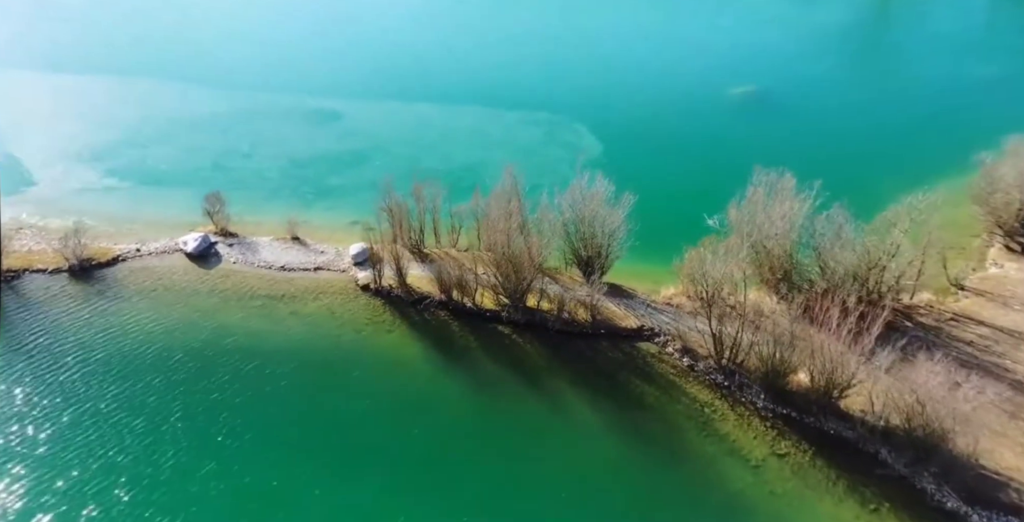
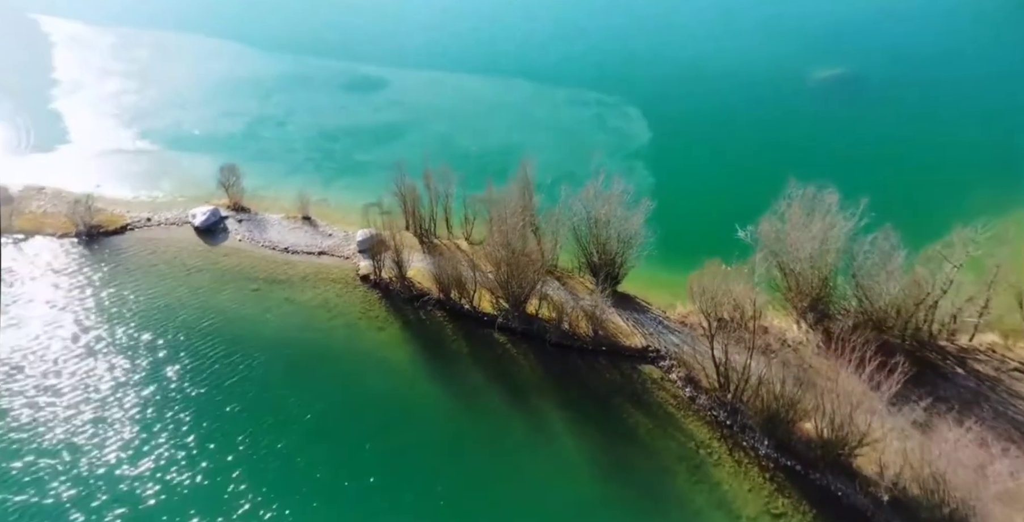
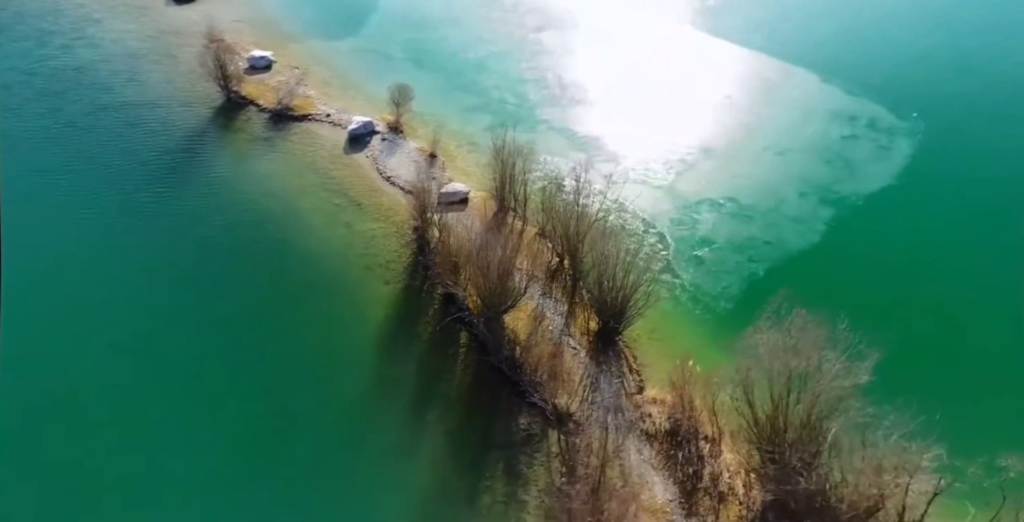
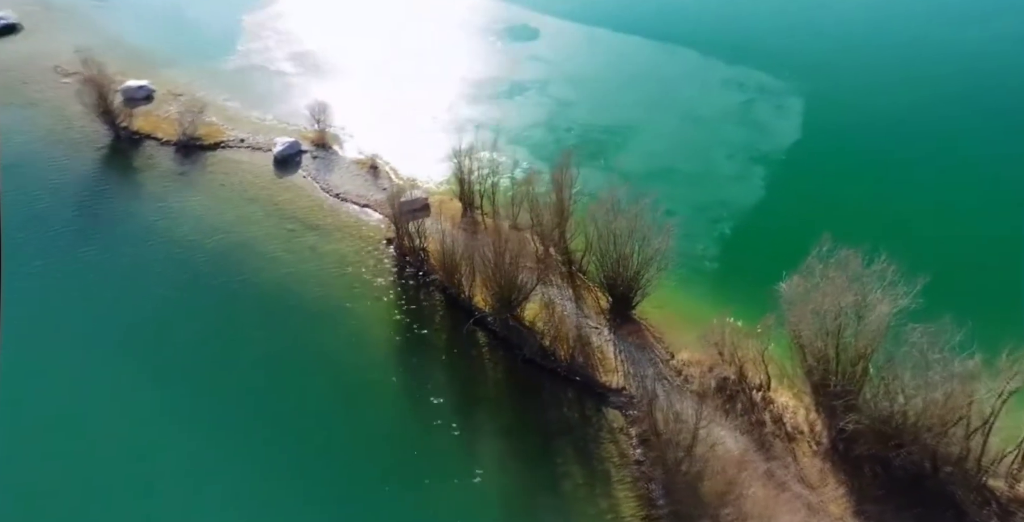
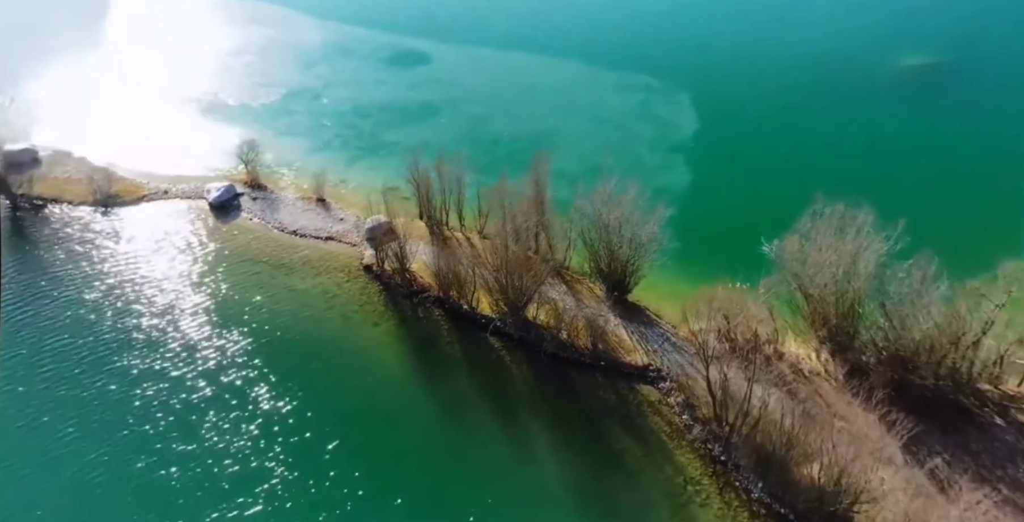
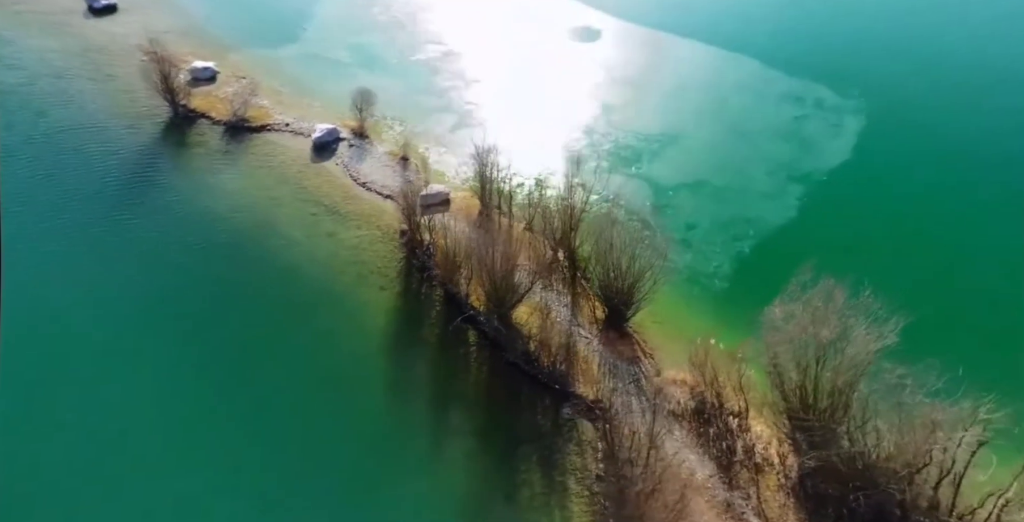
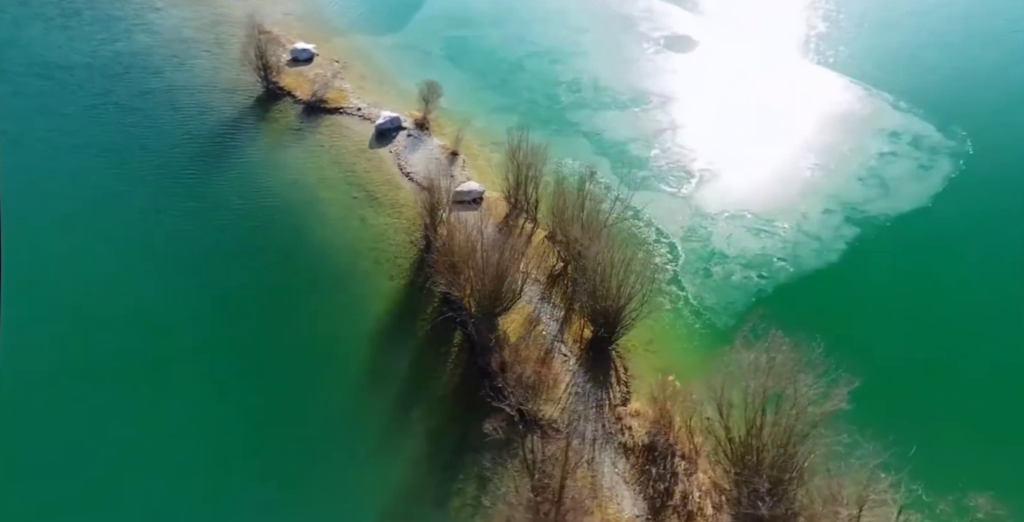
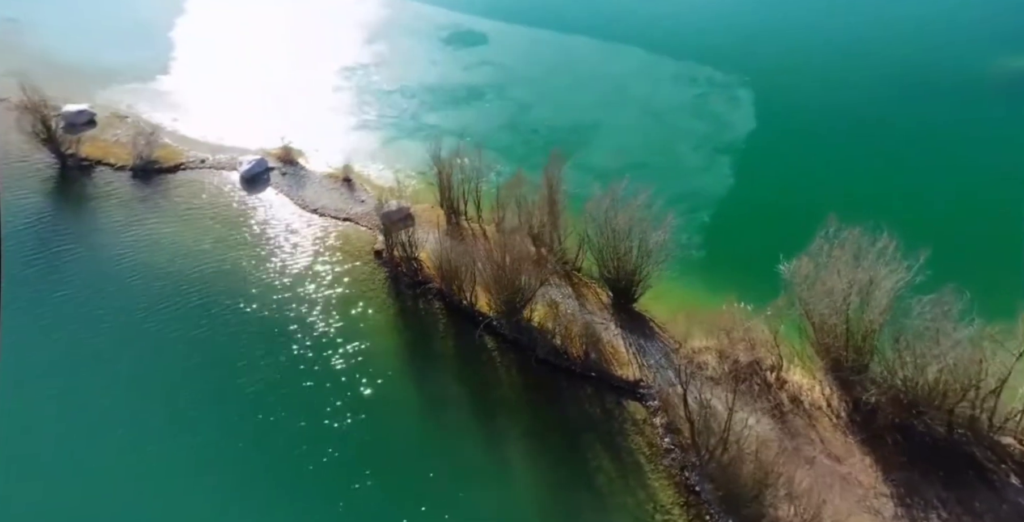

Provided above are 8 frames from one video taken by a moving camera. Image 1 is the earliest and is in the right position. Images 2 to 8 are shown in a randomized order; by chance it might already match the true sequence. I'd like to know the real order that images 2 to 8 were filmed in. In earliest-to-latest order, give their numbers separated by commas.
2, 5, 8, 4, 6, 3, 7
